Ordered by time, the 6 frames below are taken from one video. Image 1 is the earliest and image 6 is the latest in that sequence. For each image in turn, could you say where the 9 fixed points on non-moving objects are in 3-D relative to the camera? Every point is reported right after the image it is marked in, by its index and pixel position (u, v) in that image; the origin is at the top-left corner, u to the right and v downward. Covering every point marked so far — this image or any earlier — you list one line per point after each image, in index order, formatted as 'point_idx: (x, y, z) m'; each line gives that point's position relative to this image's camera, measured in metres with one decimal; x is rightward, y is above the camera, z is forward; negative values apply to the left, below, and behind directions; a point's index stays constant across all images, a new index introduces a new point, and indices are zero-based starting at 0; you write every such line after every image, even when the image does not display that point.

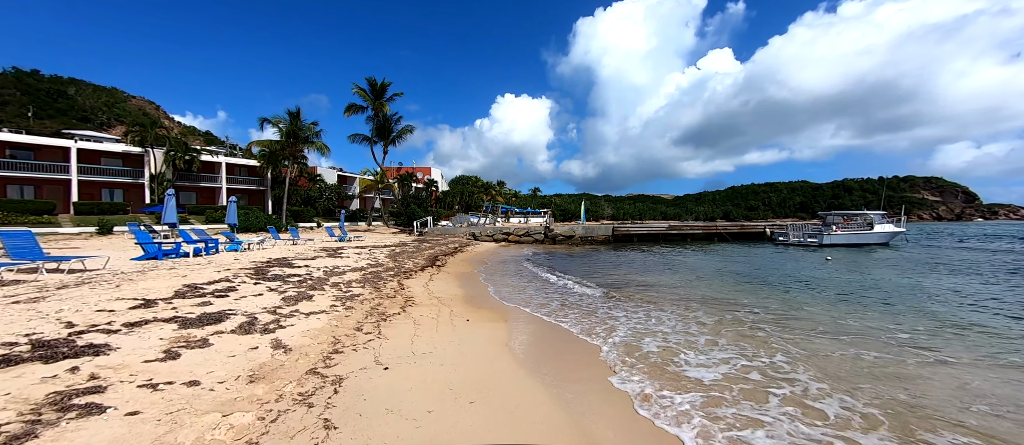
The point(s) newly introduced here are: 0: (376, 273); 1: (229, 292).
0: (-4.7, -1.8, +11.6) m
1: (-6.0, -1.5, +7.0) m
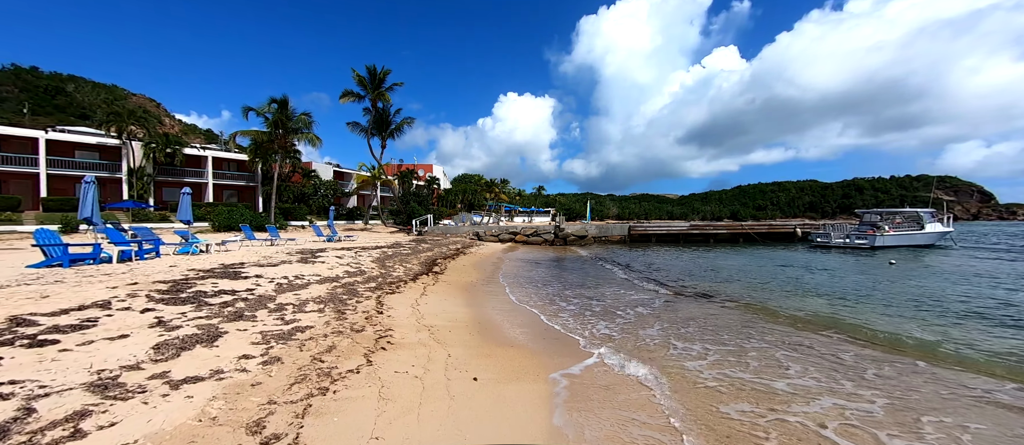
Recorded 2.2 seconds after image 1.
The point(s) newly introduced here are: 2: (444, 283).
0: (-4.2, -1.7, +8.7) m
1: (-5.5, -1.4, +4.2) m
2: (-2.2, -2.0, +10.8) m
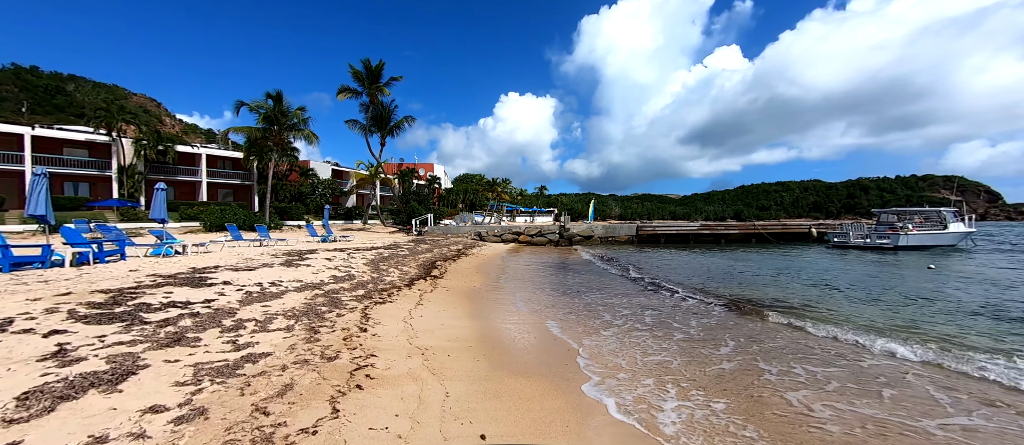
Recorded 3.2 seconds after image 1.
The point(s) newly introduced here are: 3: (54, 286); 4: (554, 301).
0: (-4.0, -1.6, +7.5) m
1: (-5.3, -1.3, +3.0) m
2: (-2.0, -1.9, +9.6) m
3: (-8.6, -1.2, +6.3) m
4: (+1.1, -2.1, +9.1) m
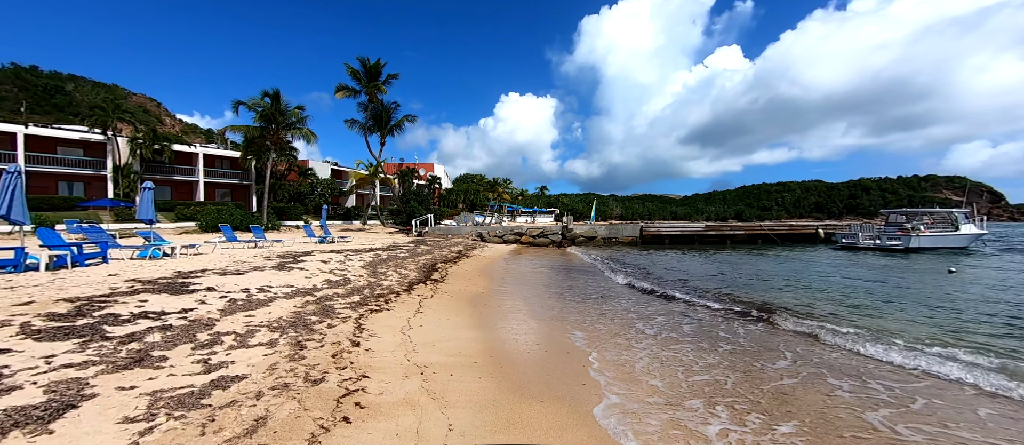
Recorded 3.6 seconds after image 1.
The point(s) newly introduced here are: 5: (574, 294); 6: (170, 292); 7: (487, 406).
0: (-3.9, -1.6, +7.0) m
1: (-5.1, -1.3, +2.4) m
2: (-1.8, -1.9, +9.1) m
3: (-8.5, -1.2, +5.7) m
4: (+1.3, -2.2, +8.5) m
5: (+1.8, -2.2, +10.3) m
6: (-6.6, -1.3, +6.4) m
7: (-0.2, -2.0, +3.7) m
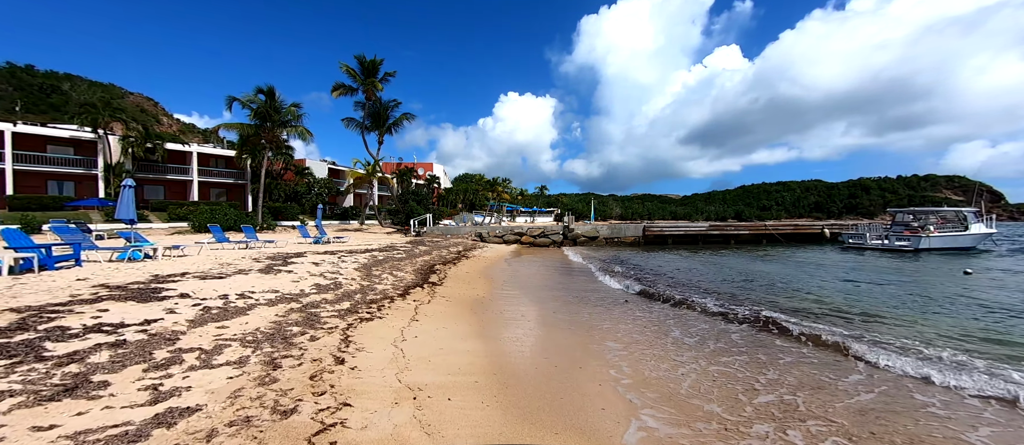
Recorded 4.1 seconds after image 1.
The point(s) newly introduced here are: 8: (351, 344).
0: (-3.8, -1.6, +6.3) m
1: (-5.0, -1.3, +1.8) m
2: (-1.7, -1.9, +8.4) m
3: (-8.4, -1.2, +5.1) m
4: (+1.3, -2.2, +7.9) m
5: (+1.9, -2.2, +9.7) m
6: (-6.5, -1.3, +5.8) m
7: (-0.2, -2.0, +3.1) m
8: (-2.4, -1.7, +4.9) m
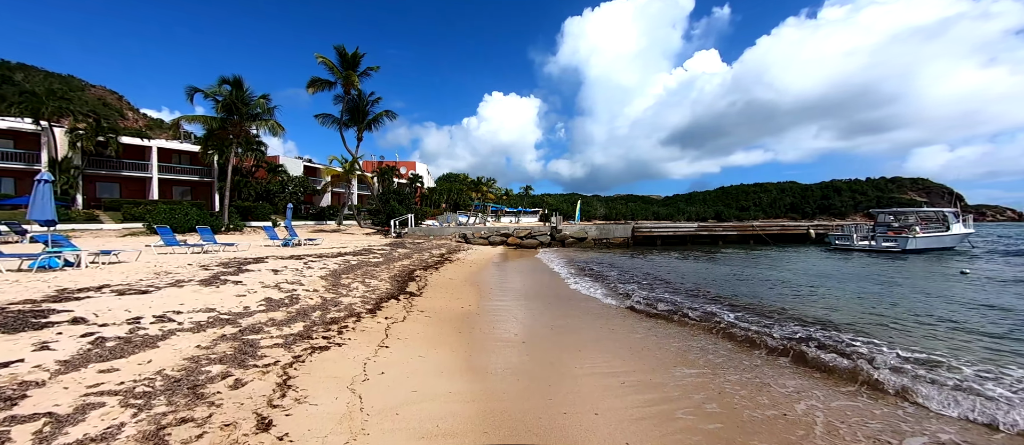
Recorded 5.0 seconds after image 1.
0: (-3.9, -1.7, +5.0) m
1: (-5.0, -1.4, +0.4) m
2: (-2.0, -2.0, +7.2) m
3: (-8.5, -1.2, +3.6) m
4: (+1.1, -2.2, +6.8) m
5: (+1.6, -2.2, +8.7) m
6: (-6.6, -1.4, +4.3) m
7: (-0.1, -2.1, +2.0) m
8: (-2.4, -1.8, +3.6) m
